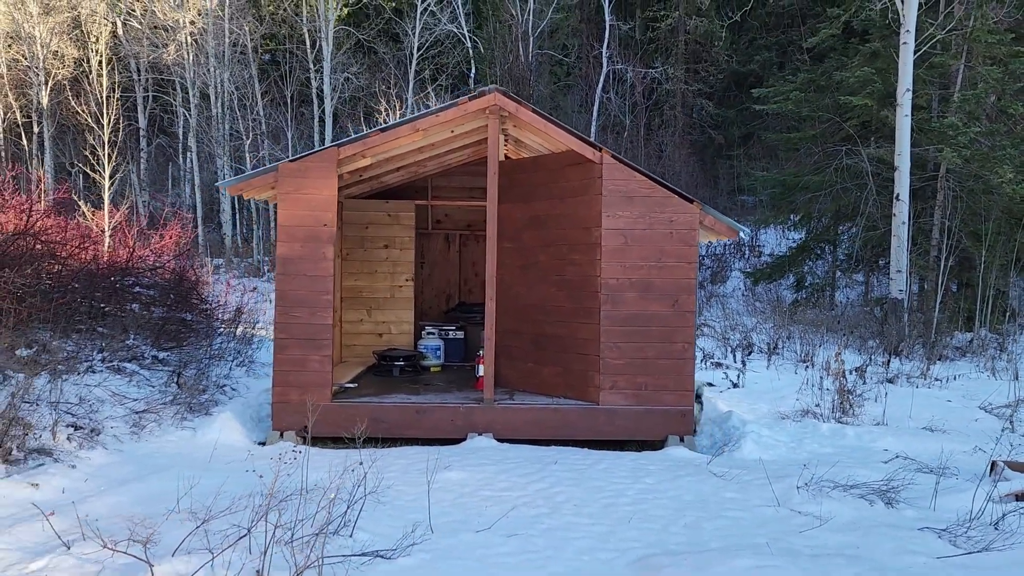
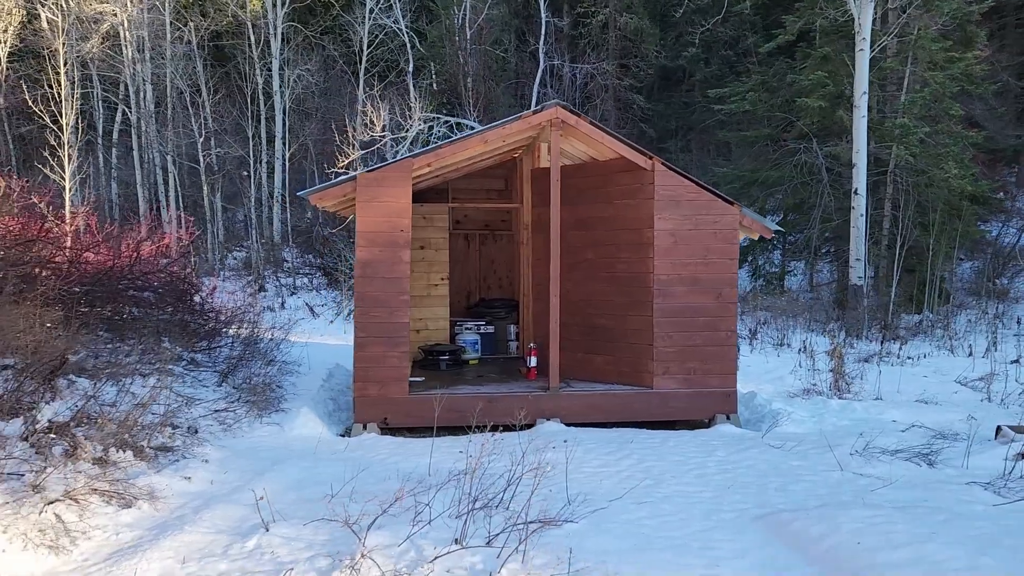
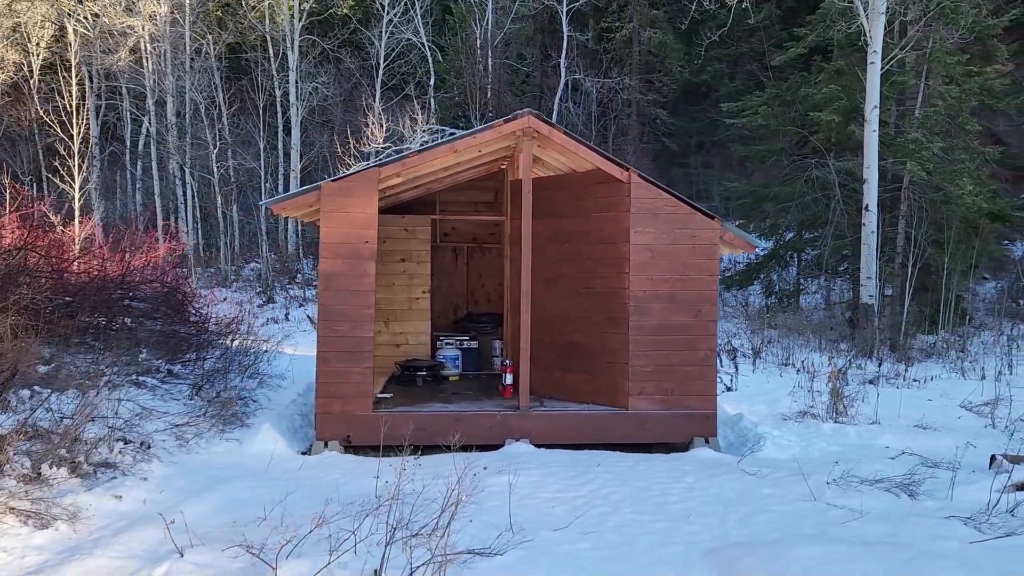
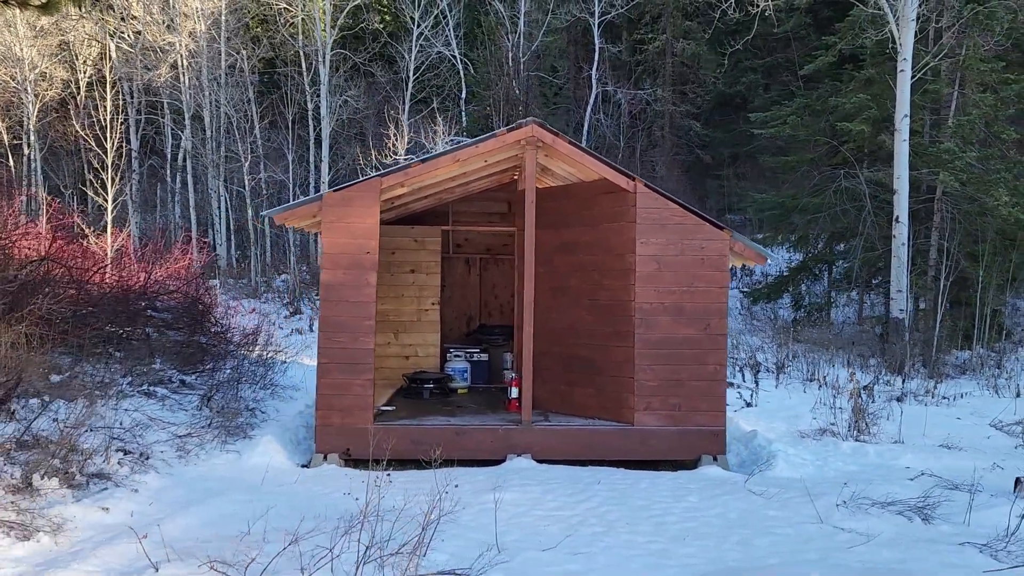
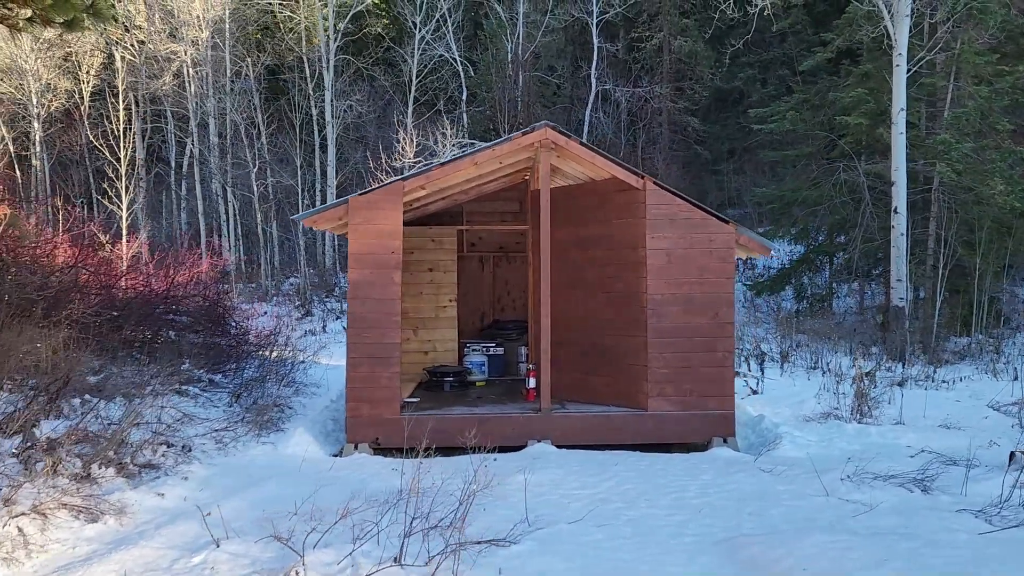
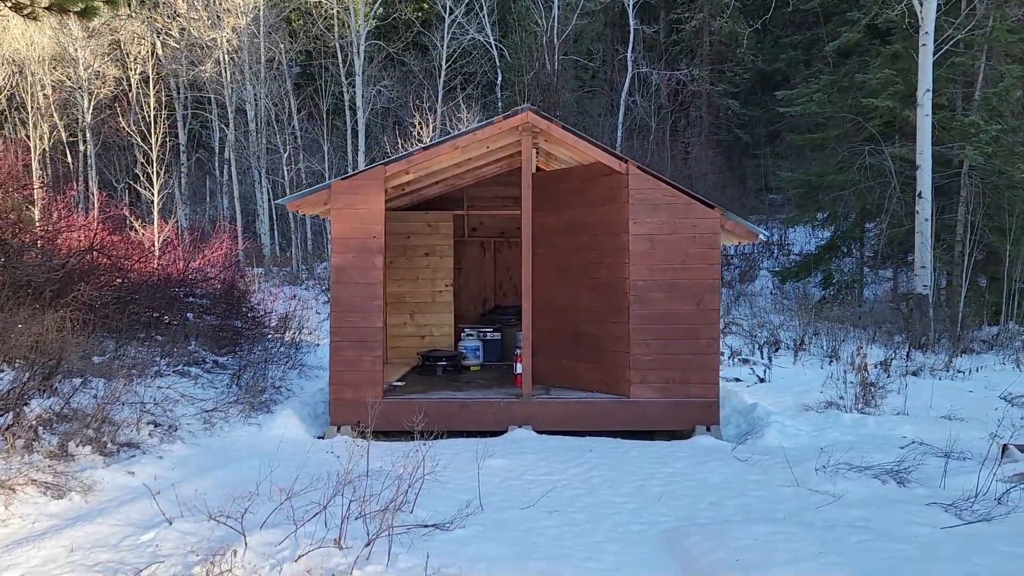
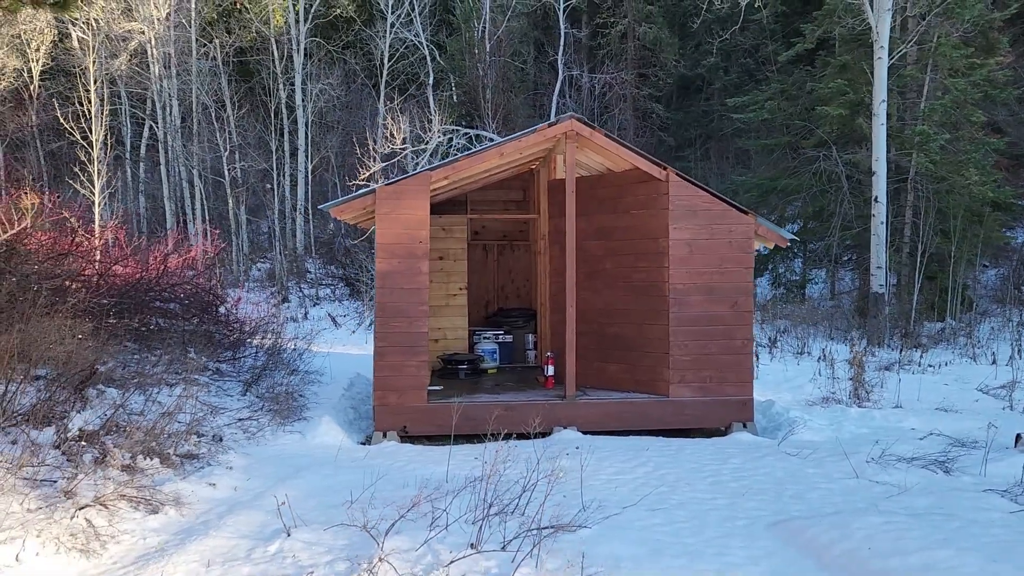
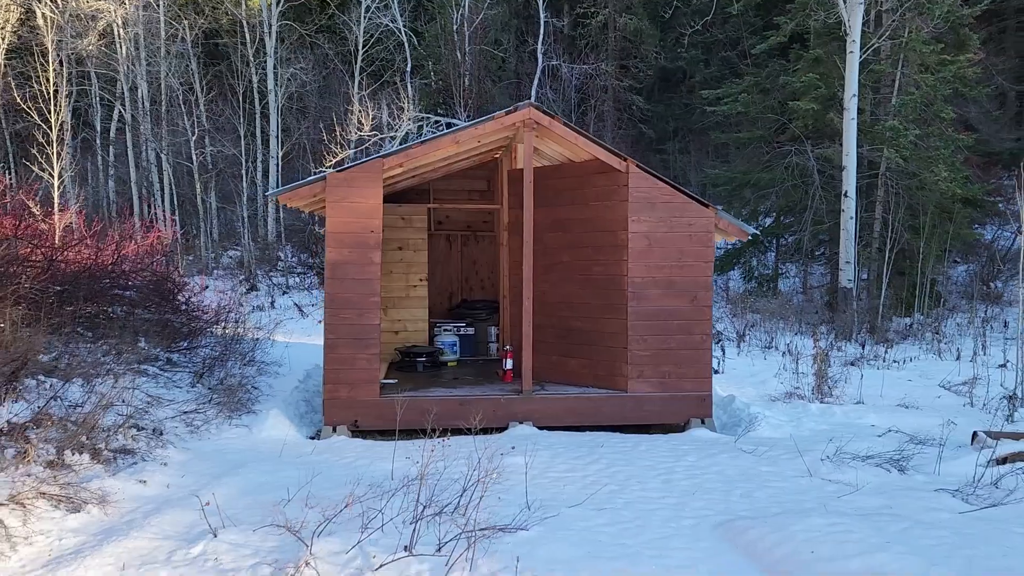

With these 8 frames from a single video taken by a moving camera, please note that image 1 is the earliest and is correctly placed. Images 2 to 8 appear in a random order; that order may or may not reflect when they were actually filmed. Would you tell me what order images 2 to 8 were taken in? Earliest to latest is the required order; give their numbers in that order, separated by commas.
4, 3, 8, 2, 7, 5, 6
